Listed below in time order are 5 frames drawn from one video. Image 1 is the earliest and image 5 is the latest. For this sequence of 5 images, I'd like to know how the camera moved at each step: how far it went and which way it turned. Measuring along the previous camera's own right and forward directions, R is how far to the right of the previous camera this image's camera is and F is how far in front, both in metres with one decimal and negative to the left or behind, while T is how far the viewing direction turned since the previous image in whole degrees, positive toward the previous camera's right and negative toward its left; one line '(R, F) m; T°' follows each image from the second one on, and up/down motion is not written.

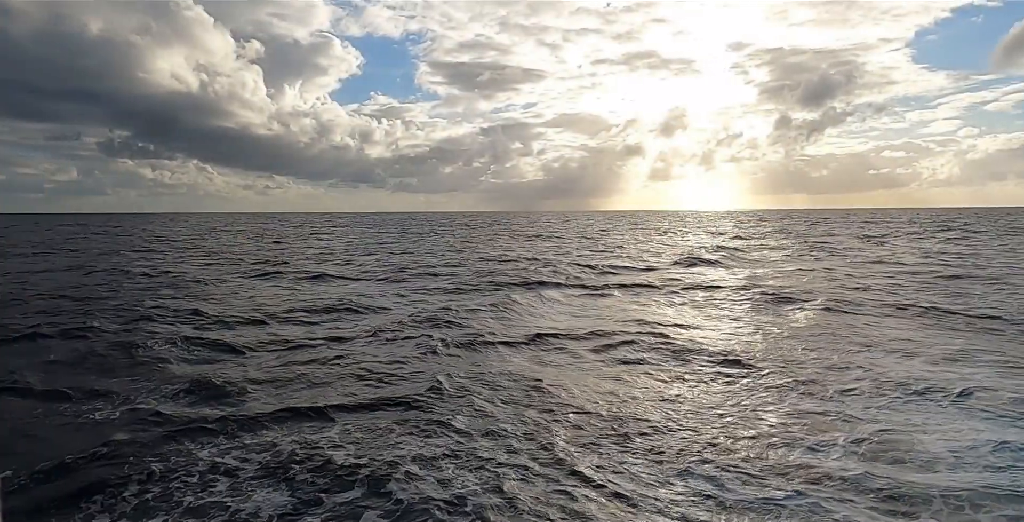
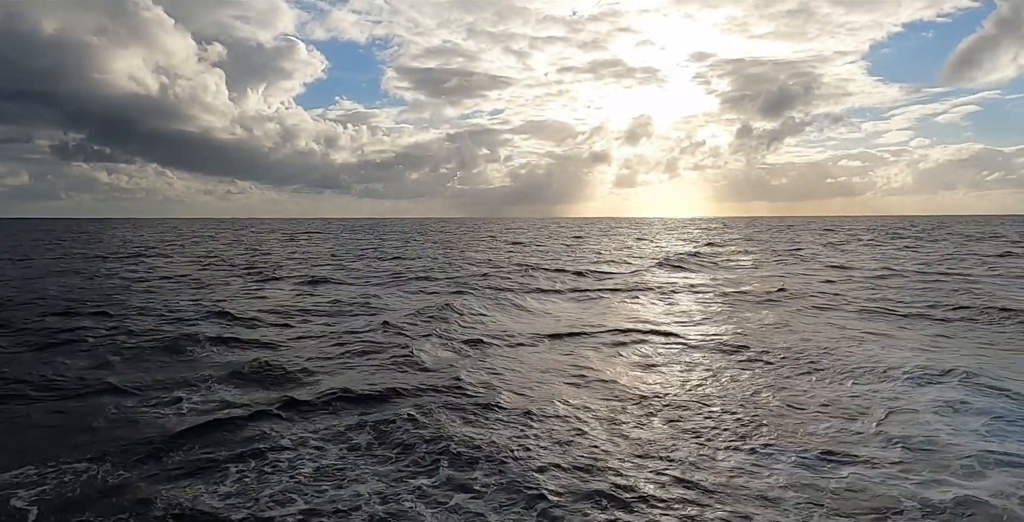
(-0.8, -0.5) m; +3°
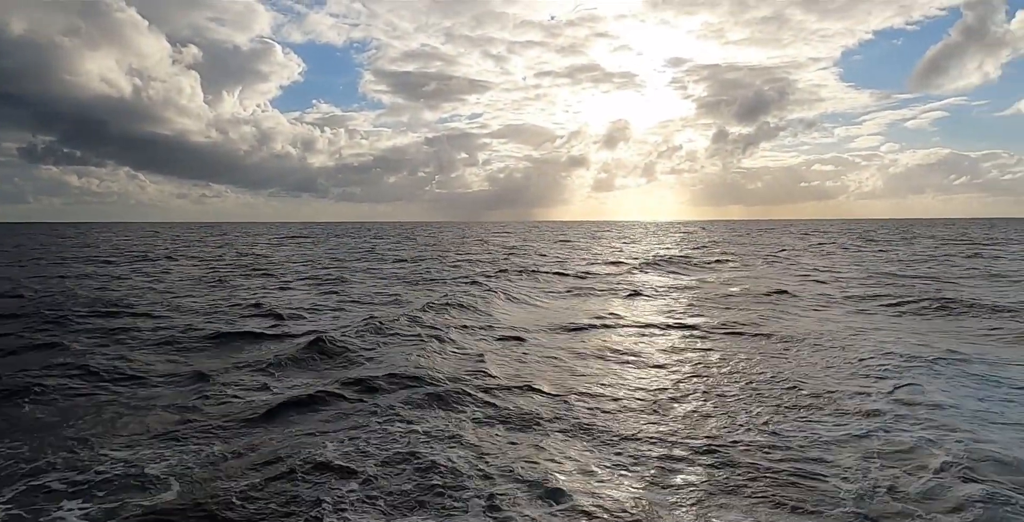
(-0.8, -0.6) m; +2°
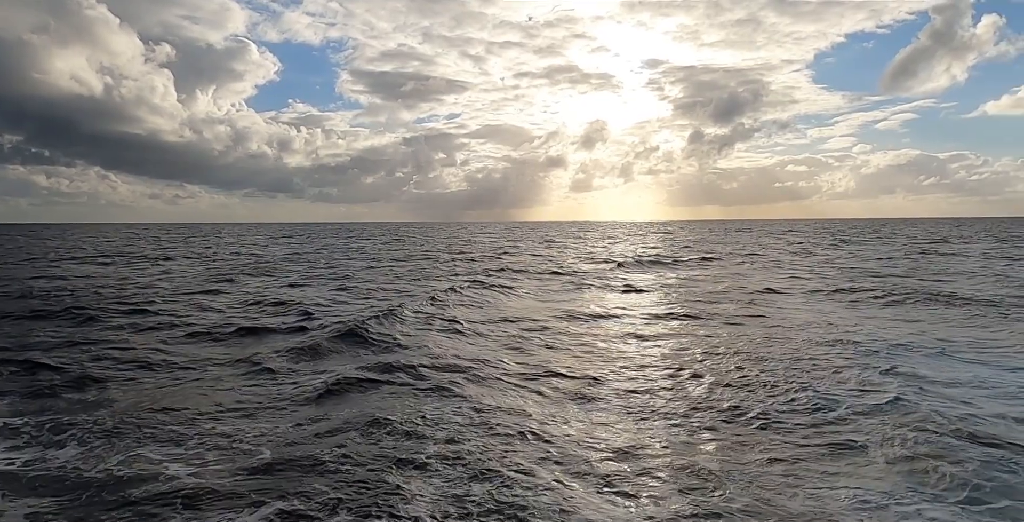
(-0.6, -0.5) m; +2°
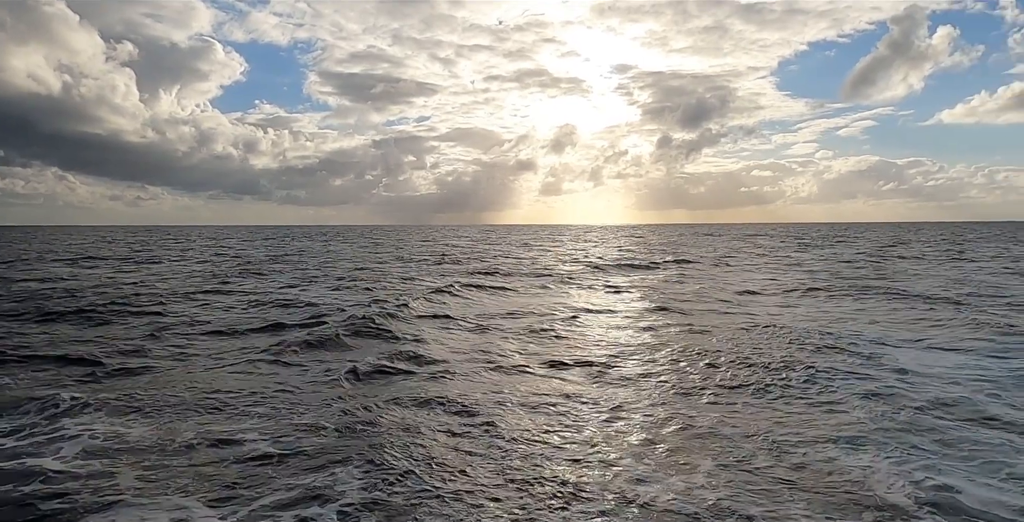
(-0.6, -0.5) m; +3°
